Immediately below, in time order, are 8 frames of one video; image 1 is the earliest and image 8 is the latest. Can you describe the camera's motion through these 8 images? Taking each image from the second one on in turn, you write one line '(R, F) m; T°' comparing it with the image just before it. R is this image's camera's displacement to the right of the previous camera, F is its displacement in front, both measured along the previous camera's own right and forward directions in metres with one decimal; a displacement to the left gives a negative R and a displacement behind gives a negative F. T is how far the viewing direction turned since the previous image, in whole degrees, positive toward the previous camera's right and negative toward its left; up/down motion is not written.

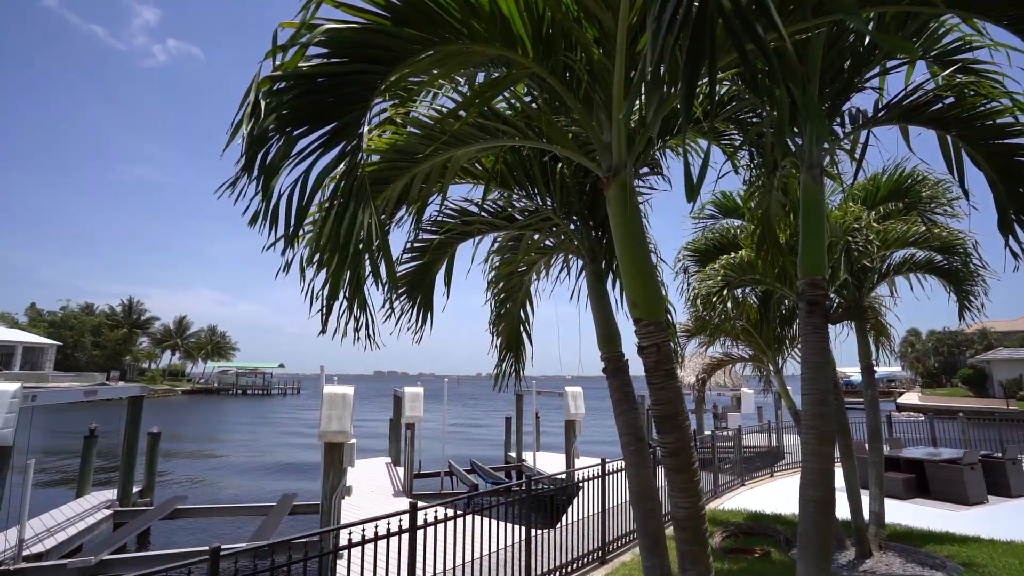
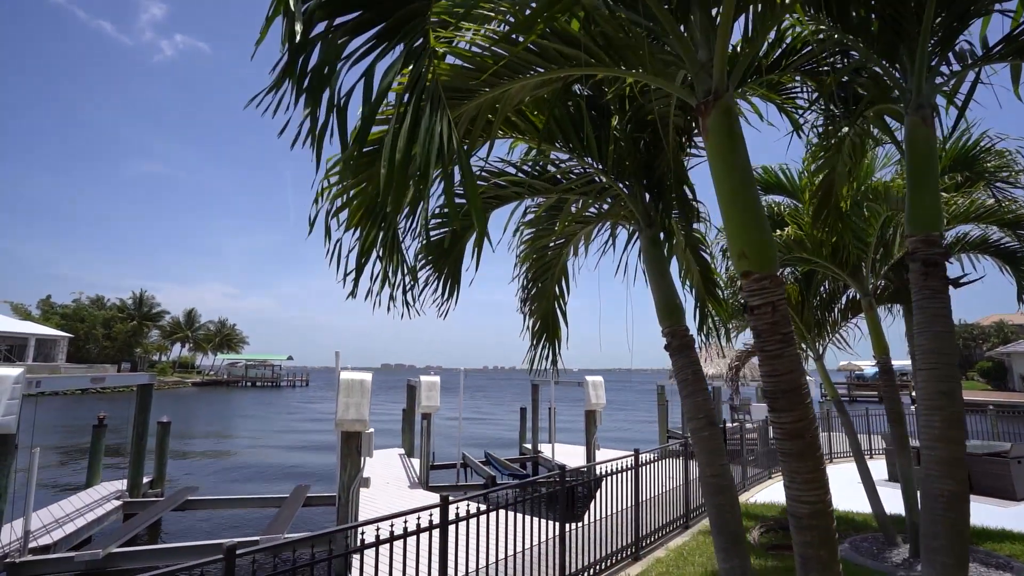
(-0.2, +0.4) m; -1°
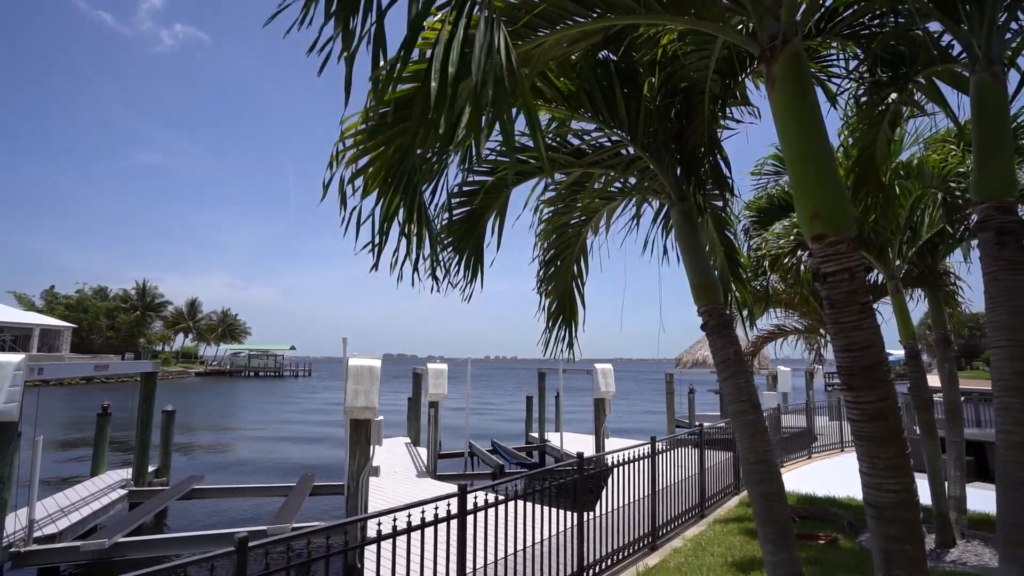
(-0.1, +0.2) m; 0°
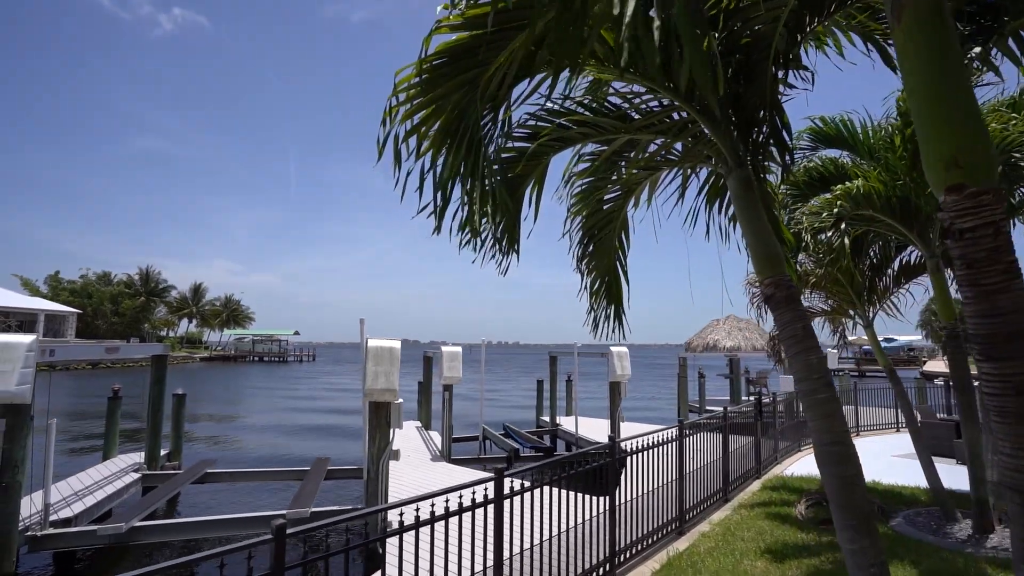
(-0.2, +0.2) m; 0°
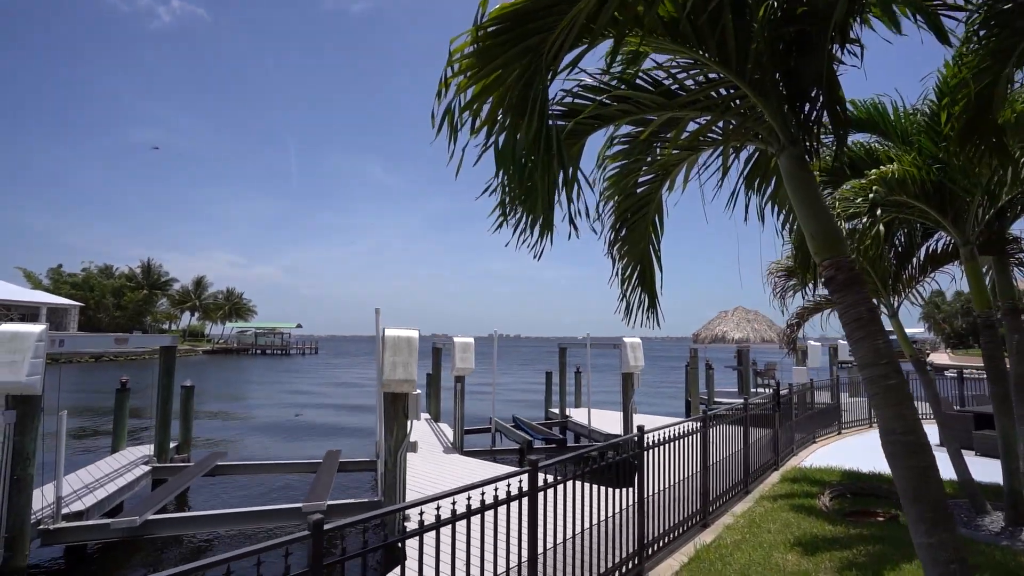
(-0.2, +0.1) m; 0°
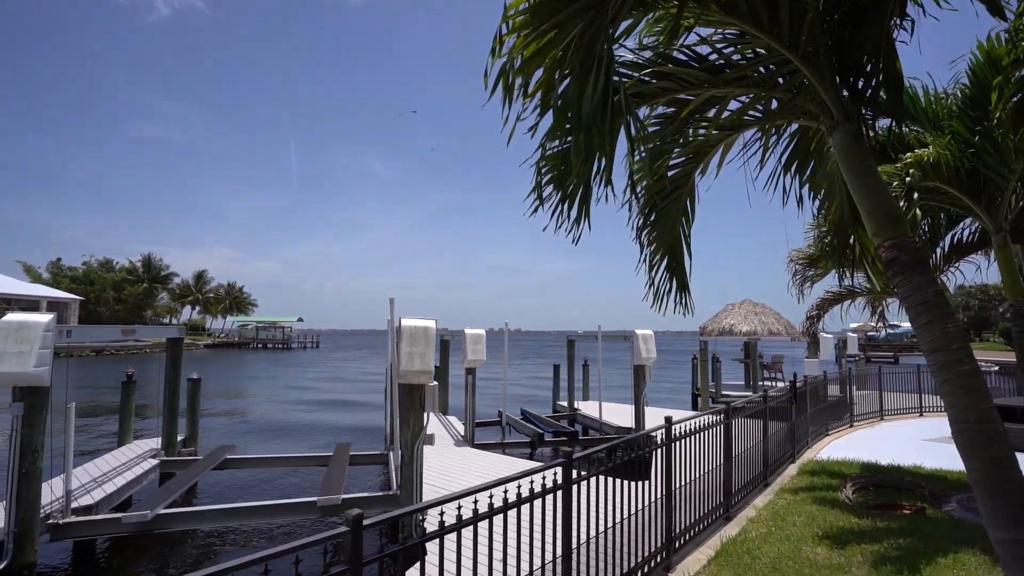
(-0.2, +0.1) m; 0°
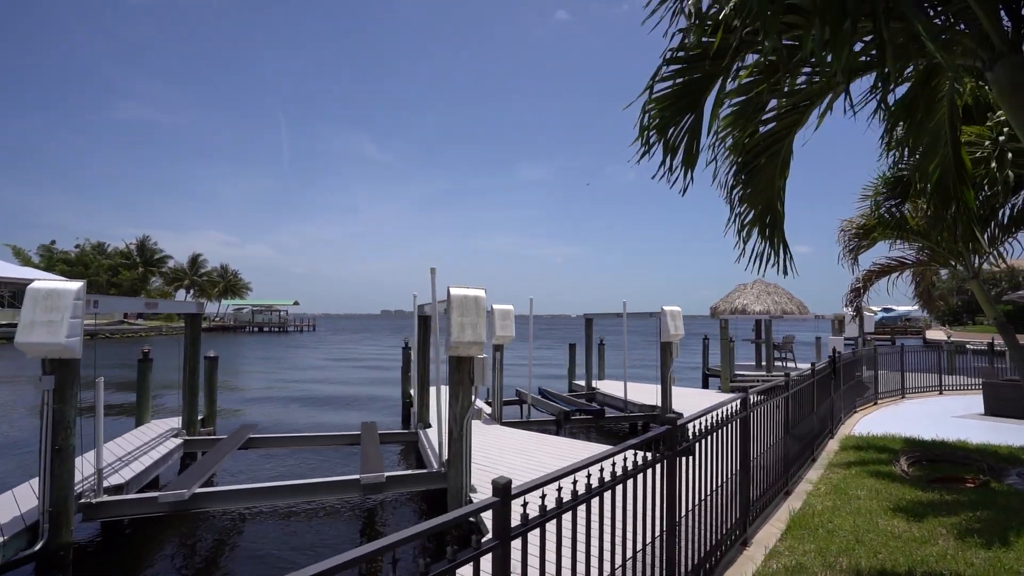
(-0.6, +0.2) m; +1°
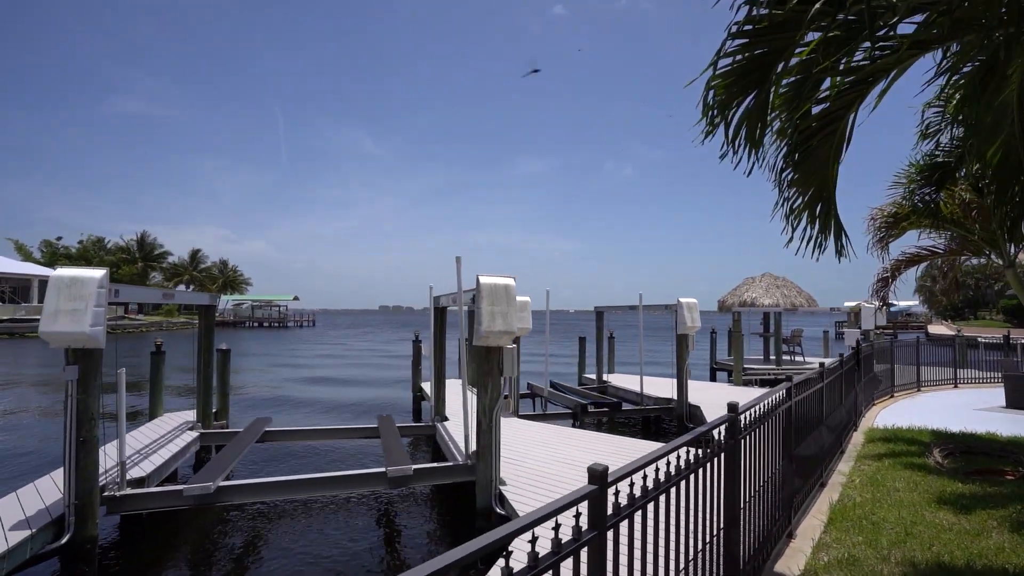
(-0.3, +0.1) m; 0°
